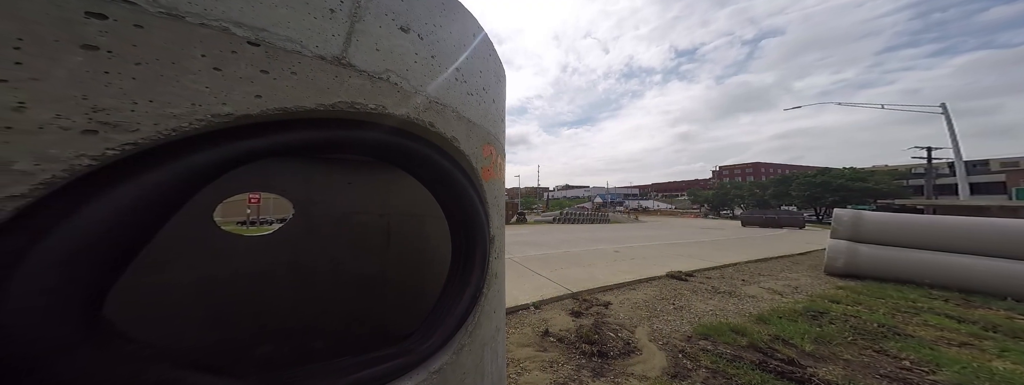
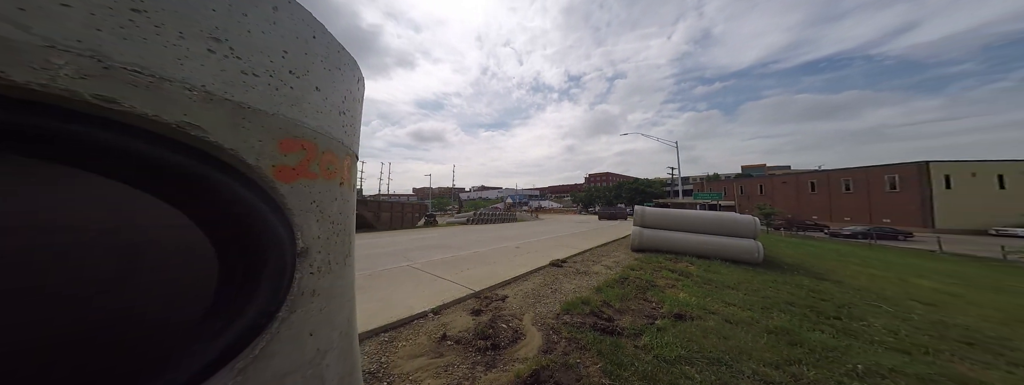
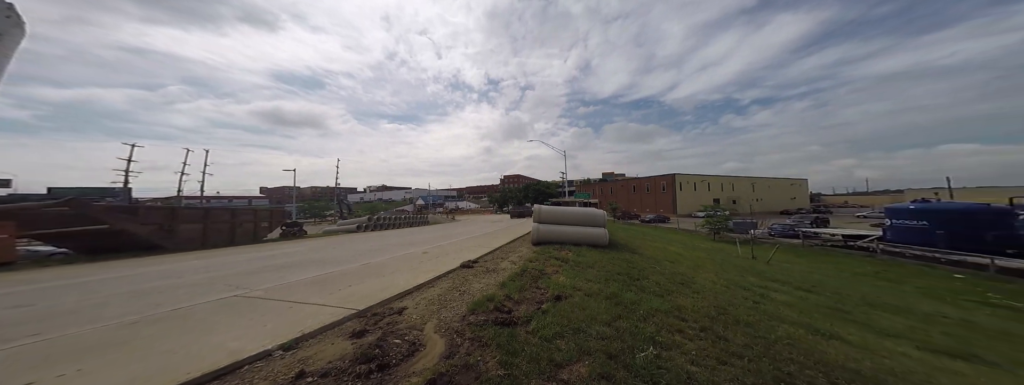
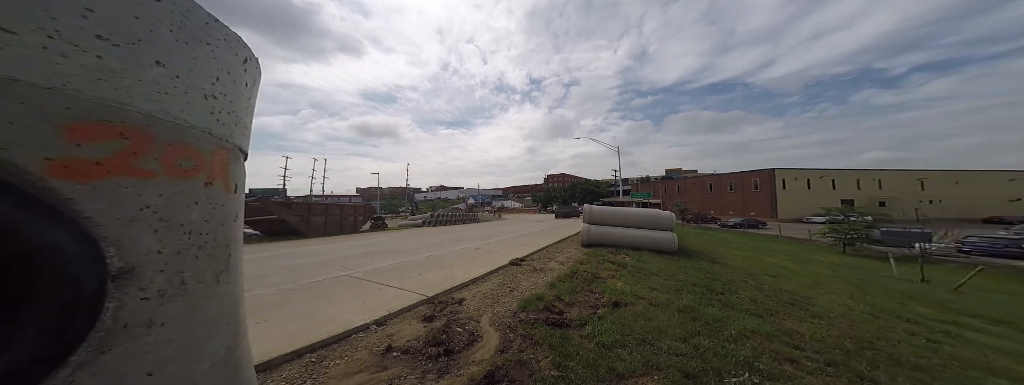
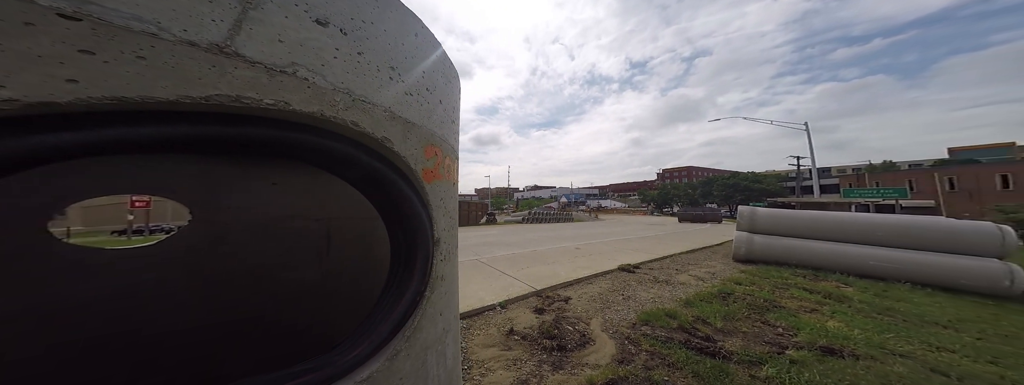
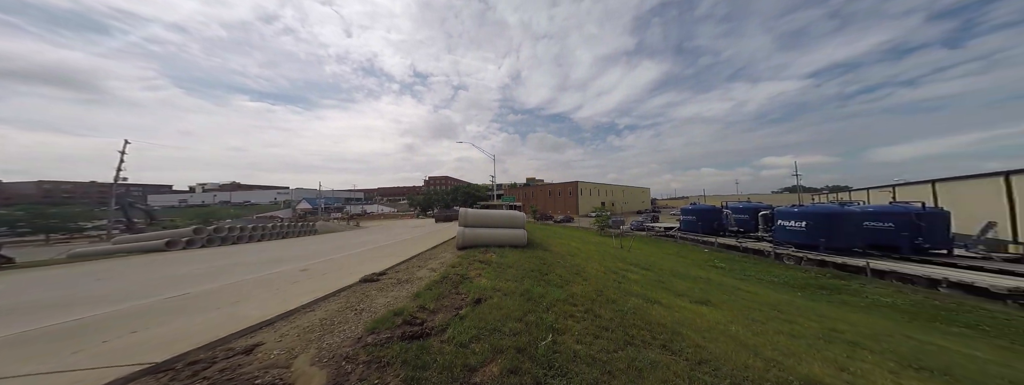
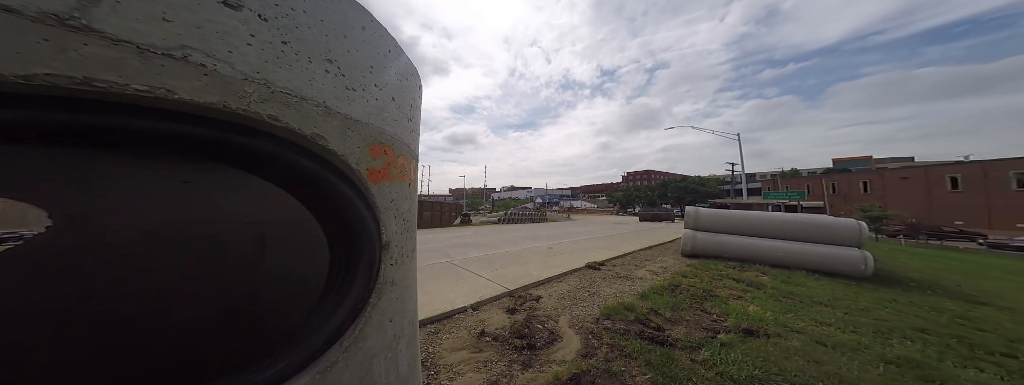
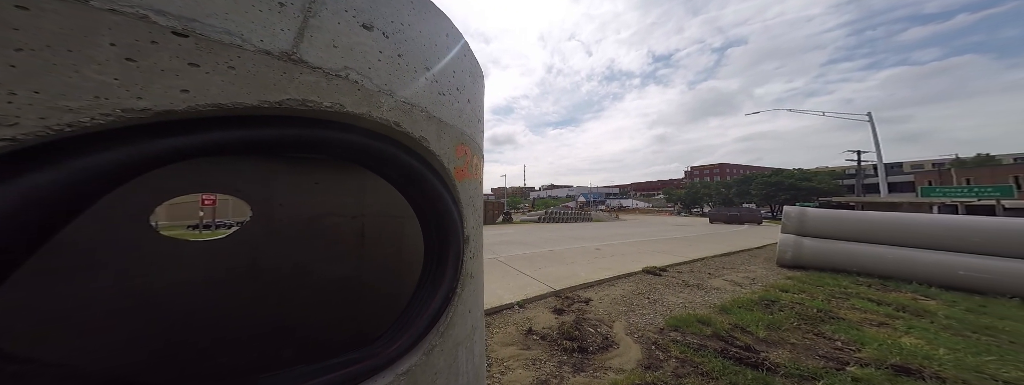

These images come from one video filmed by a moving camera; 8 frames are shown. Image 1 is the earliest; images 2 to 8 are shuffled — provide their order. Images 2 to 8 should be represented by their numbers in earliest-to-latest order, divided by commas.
8, 5, 7, 2, 4, 3, 6
